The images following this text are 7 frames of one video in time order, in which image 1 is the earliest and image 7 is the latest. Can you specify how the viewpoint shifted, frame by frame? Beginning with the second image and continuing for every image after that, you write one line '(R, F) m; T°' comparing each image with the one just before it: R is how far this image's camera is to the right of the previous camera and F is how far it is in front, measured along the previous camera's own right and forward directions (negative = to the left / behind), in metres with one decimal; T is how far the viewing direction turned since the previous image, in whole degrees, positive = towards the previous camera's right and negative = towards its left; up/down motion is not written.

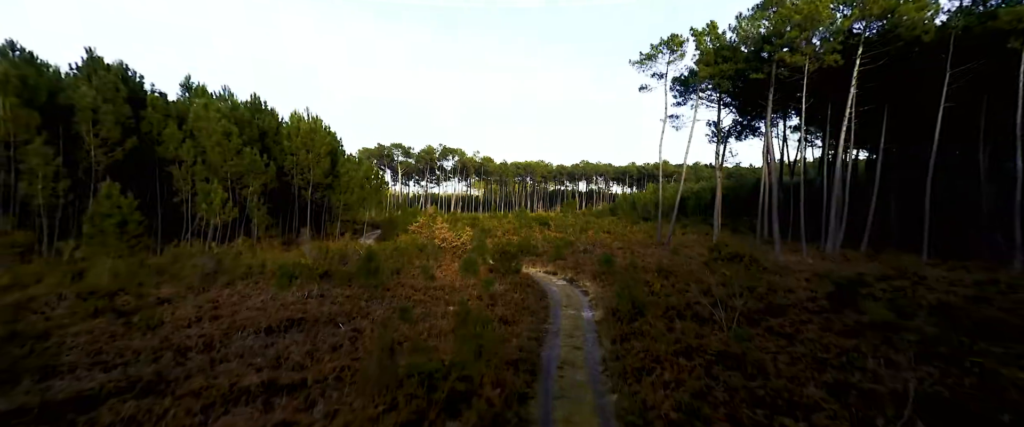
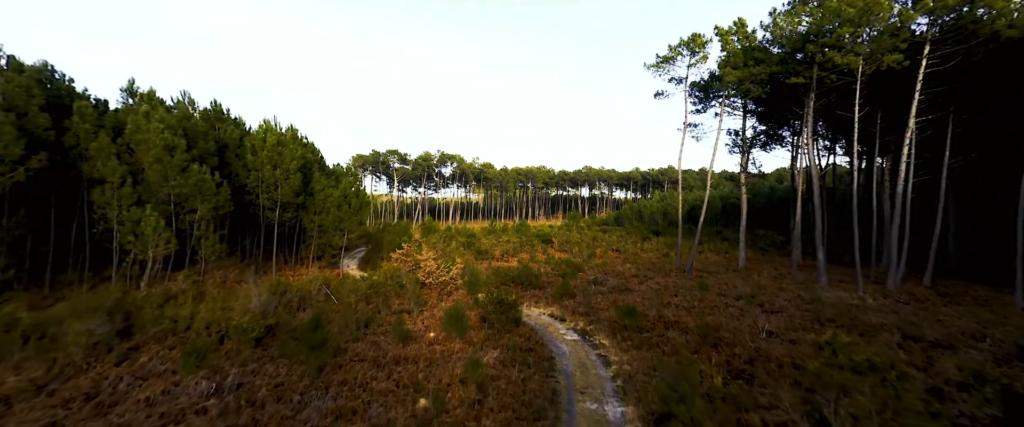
(+0.1, +2.8) m; 0°
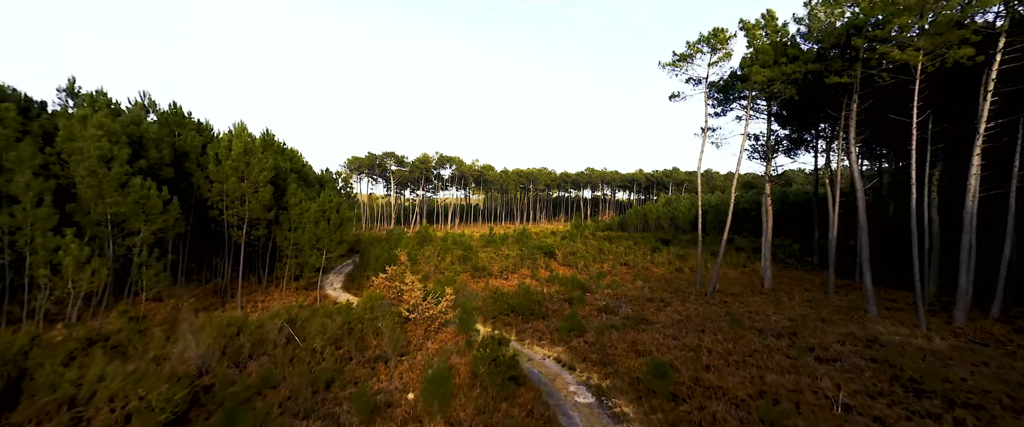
(+0.1, +2.2) m; 0°
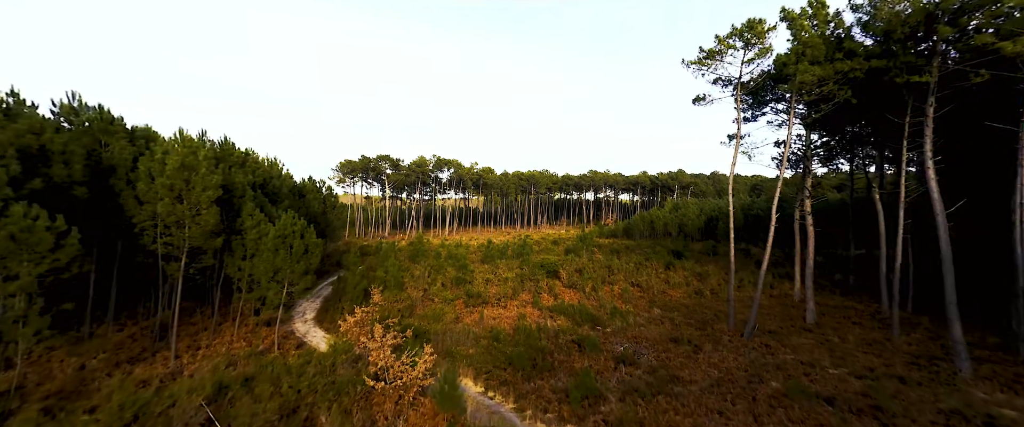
(+0.1, +2.8) m; 0°
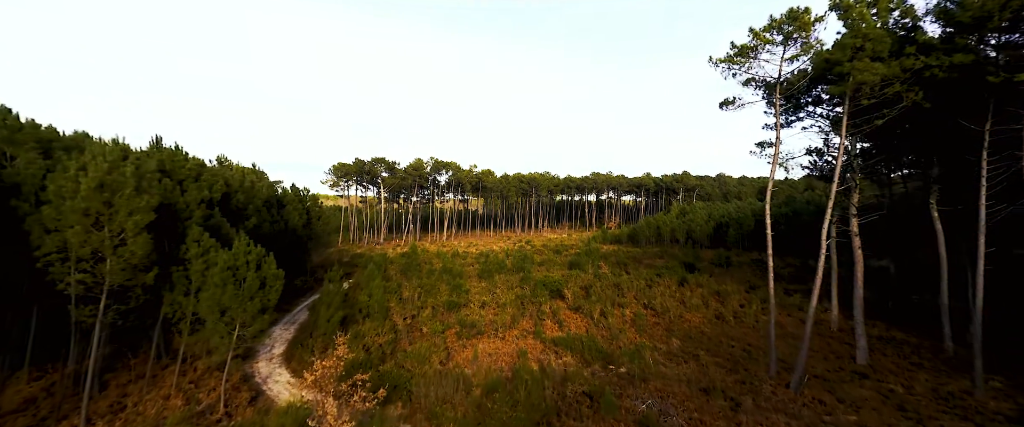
(+0.1, +2.5) m; 0°
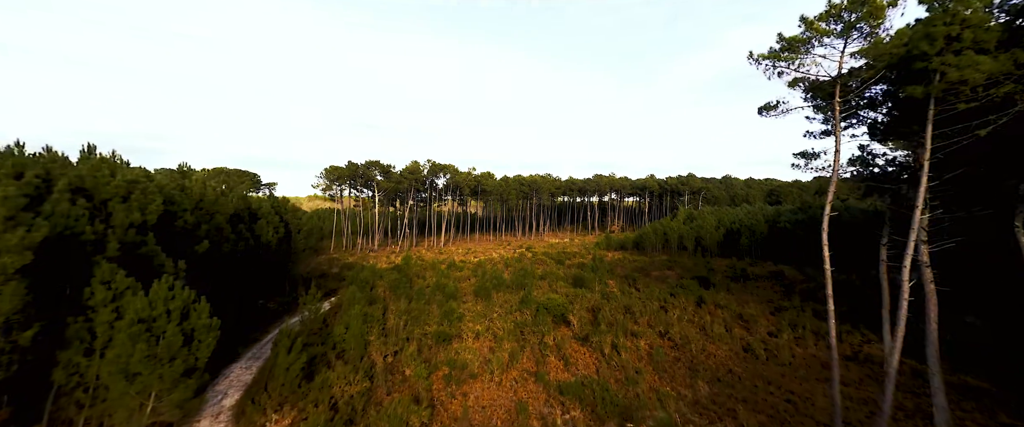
(+0.1, +2.7) m; 0°
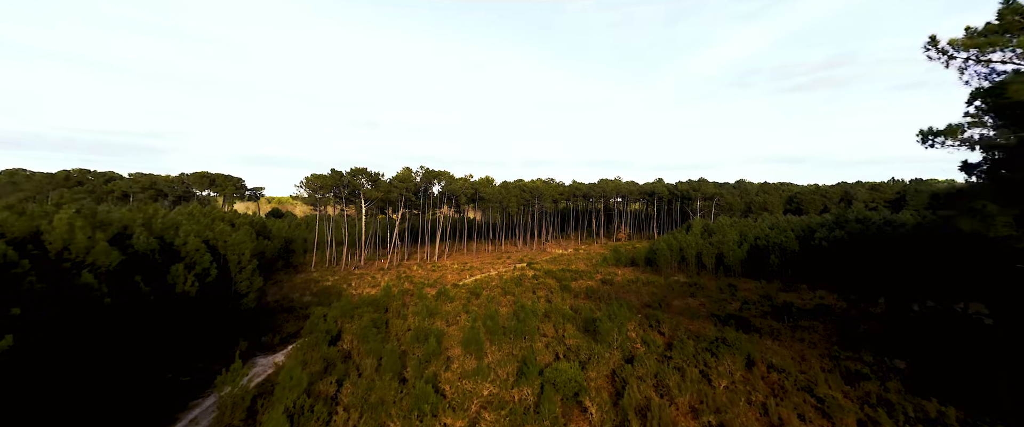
(+0.2, +5.6) m; 0°
